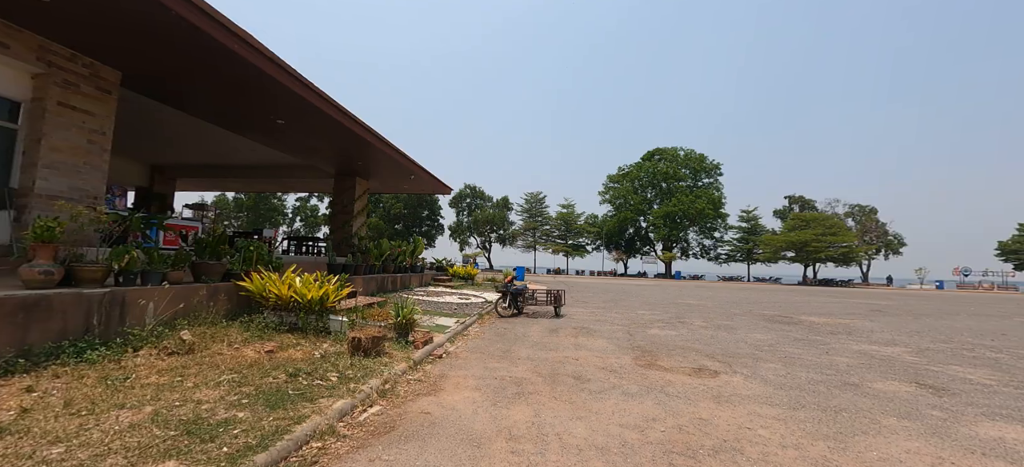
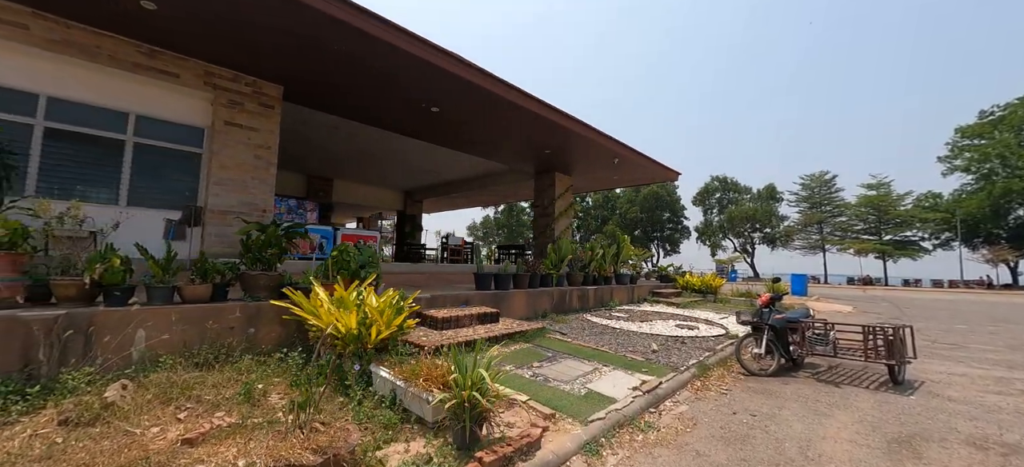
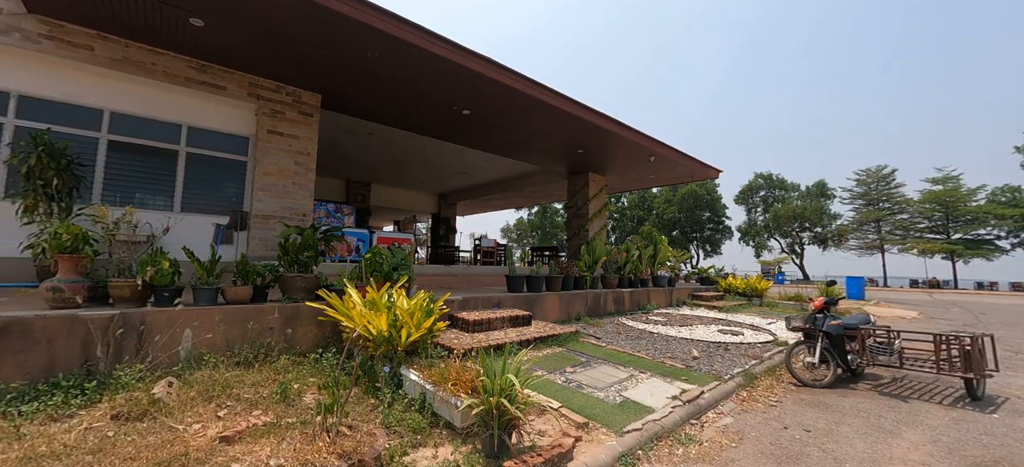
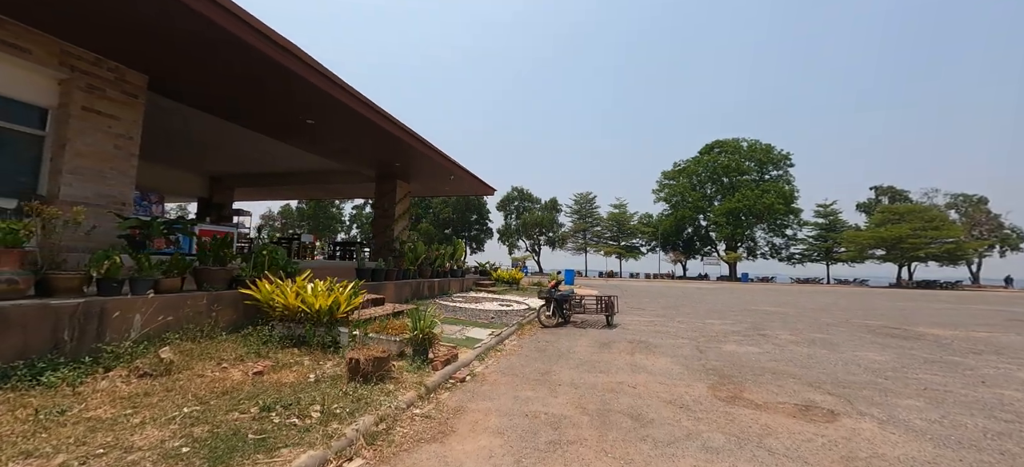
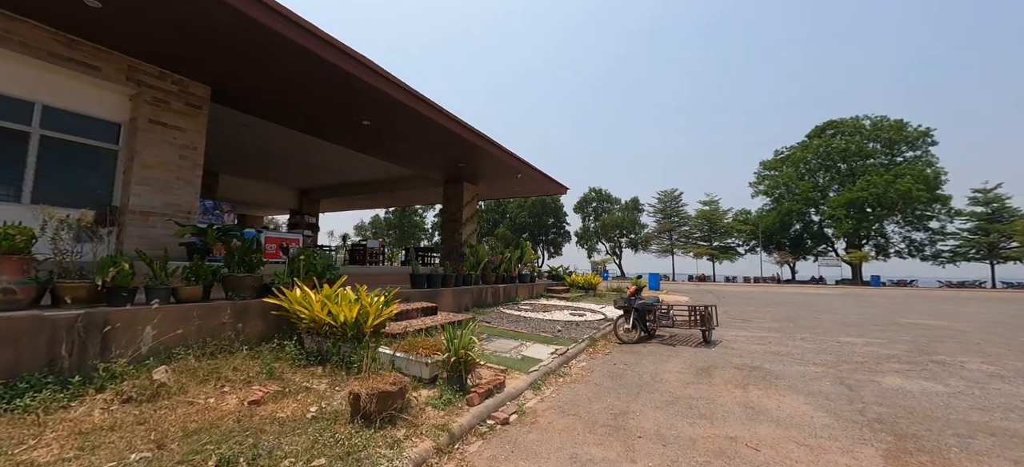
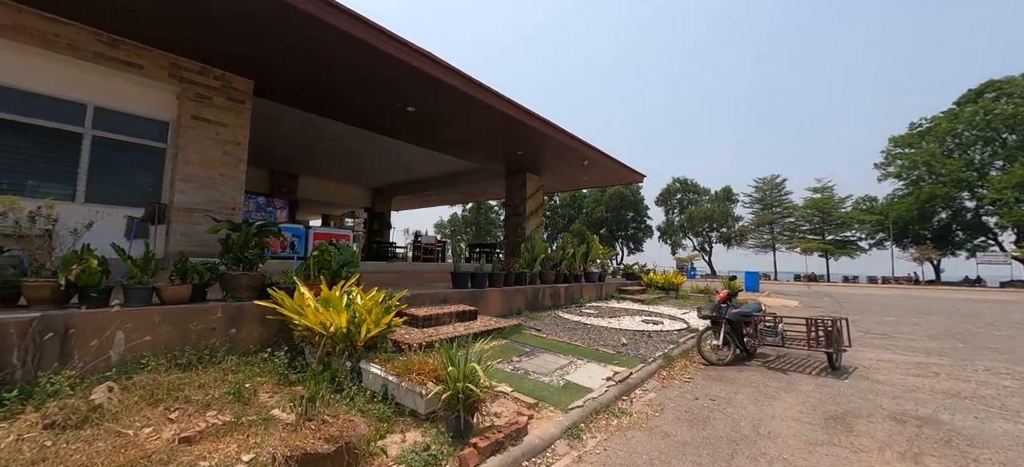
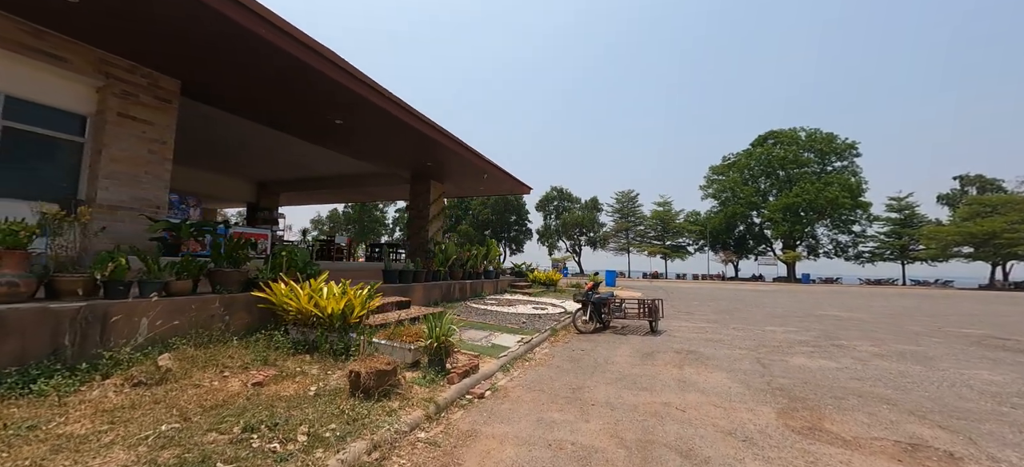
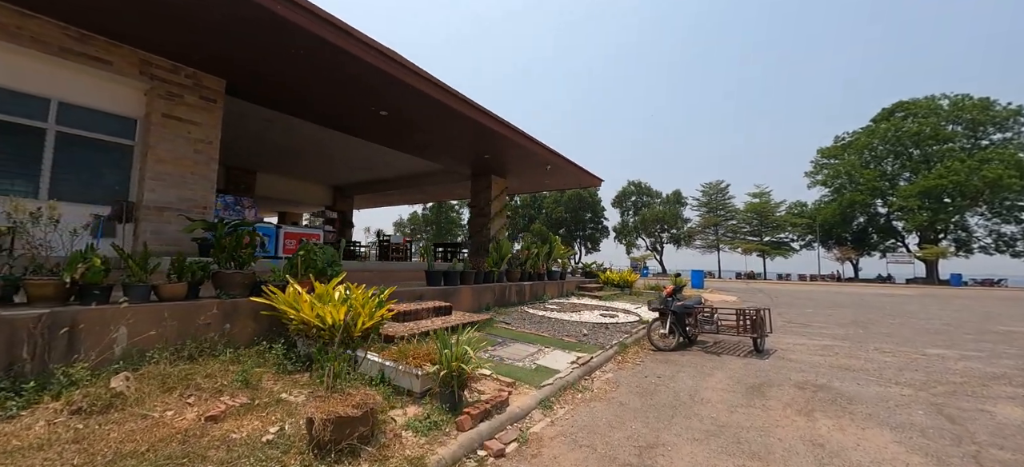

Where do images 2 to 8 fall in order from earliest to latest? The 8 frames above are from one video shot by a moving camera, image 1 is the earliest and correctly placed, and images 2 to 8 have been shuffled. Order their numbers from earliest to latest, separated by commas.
4, 7, 5, 8, 6, 2, 3
